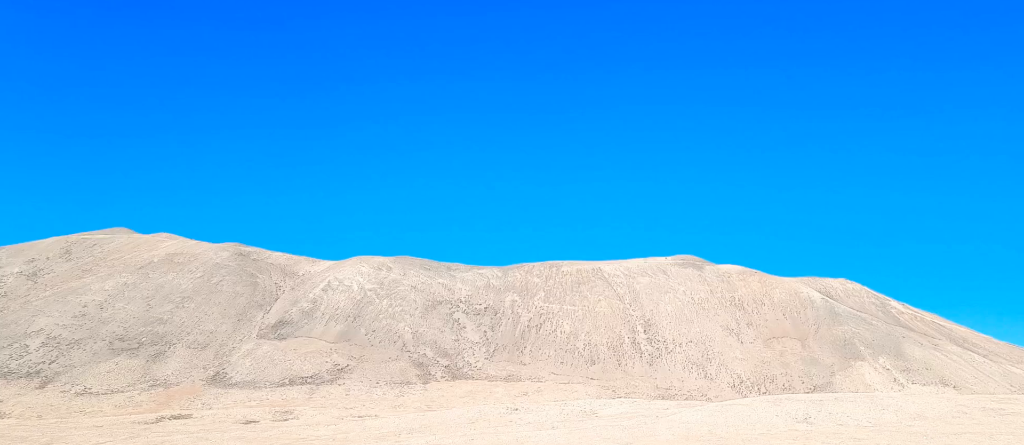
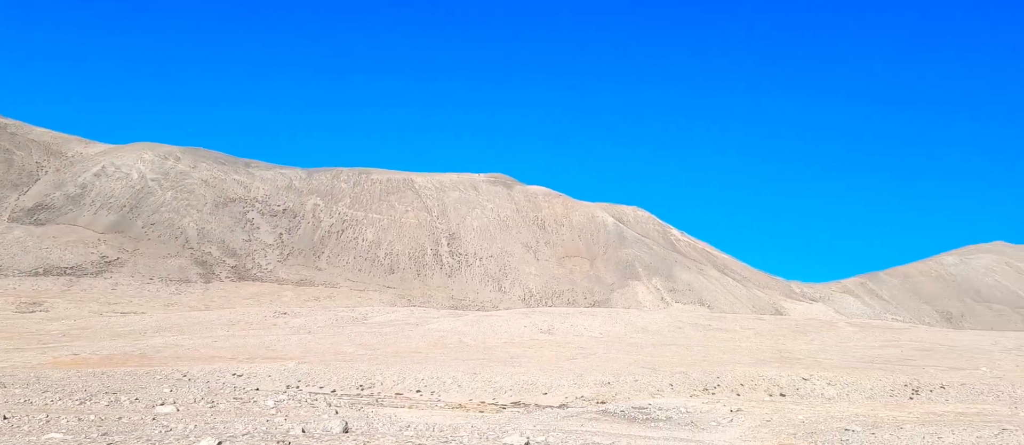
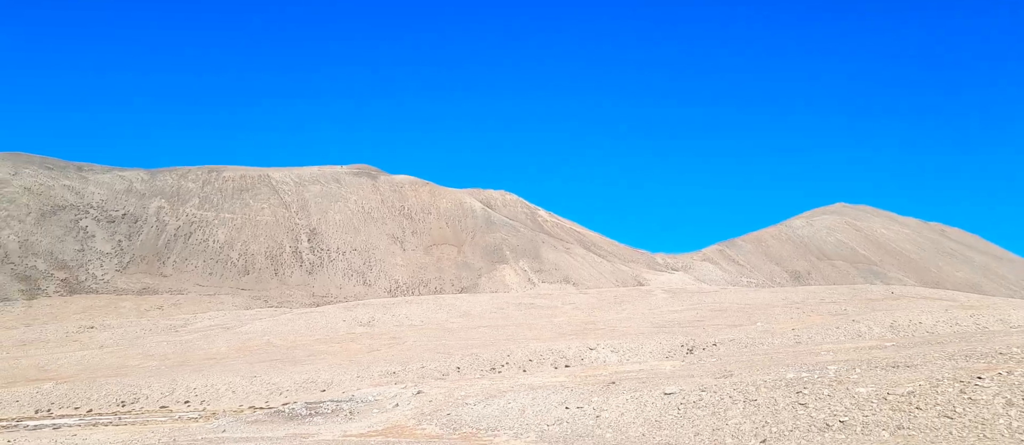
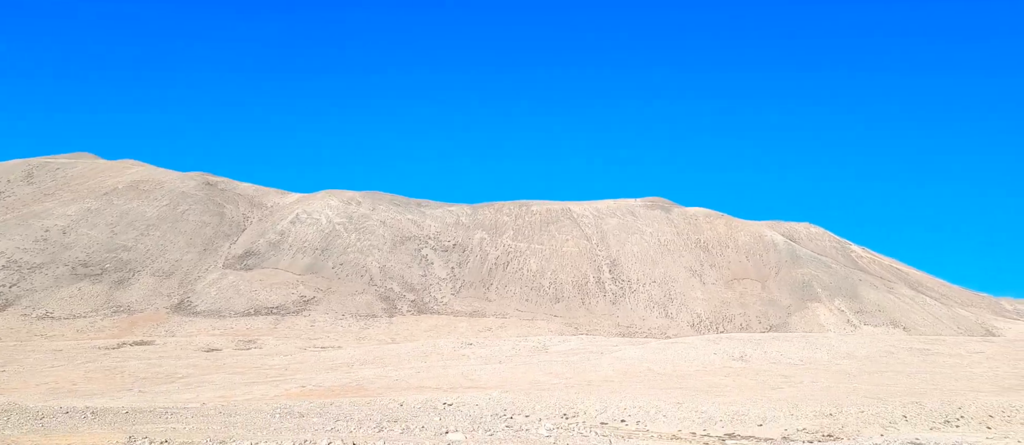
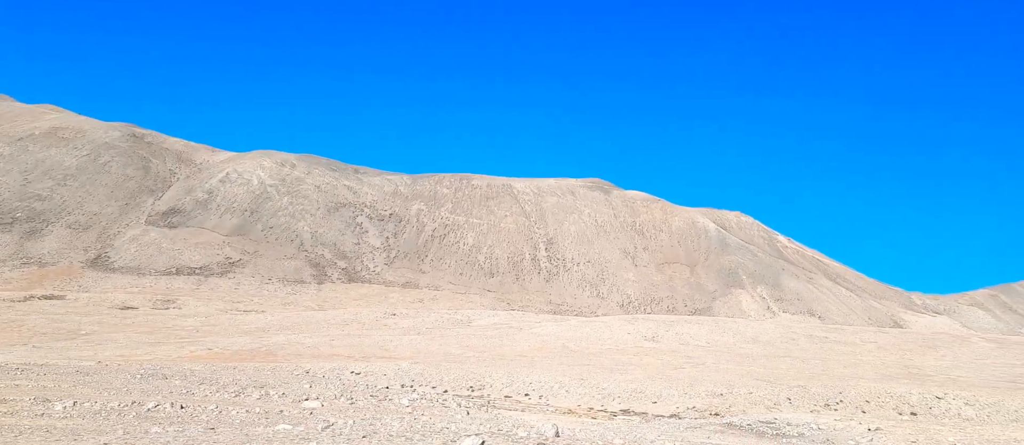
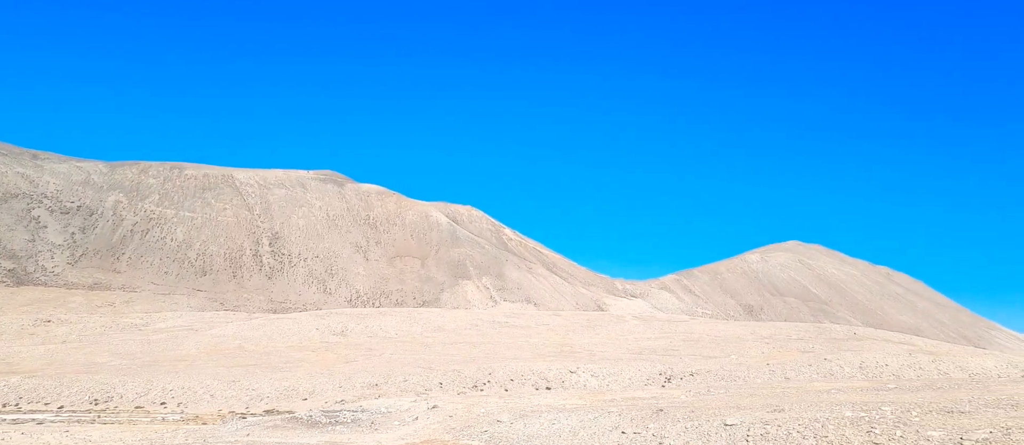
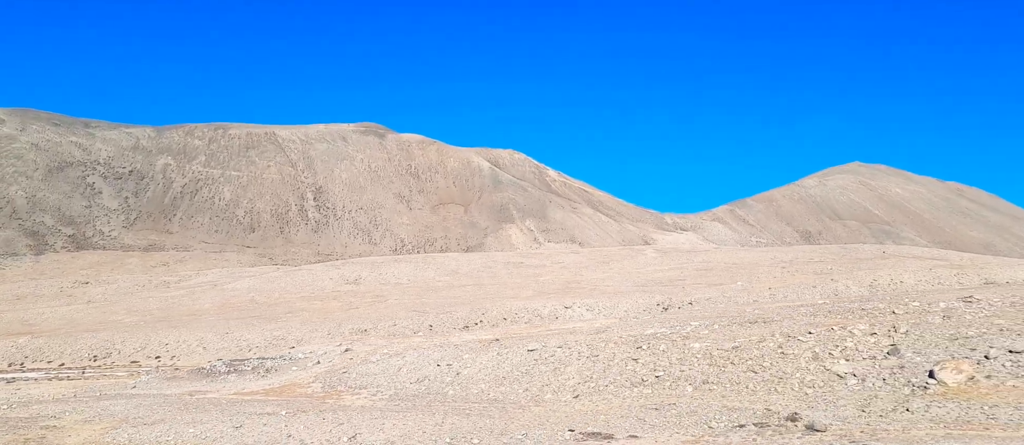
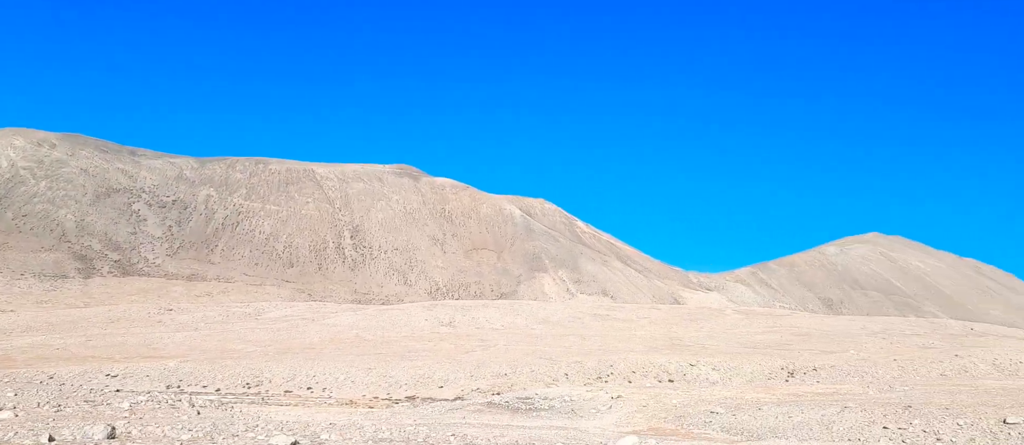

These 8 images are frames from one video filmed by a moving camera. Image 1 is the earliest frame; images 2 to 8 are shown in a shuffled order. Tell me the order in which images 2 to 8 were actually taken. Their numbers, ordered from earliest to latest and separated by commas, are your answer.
4, 5, 2, 8, 6, 3, 7
